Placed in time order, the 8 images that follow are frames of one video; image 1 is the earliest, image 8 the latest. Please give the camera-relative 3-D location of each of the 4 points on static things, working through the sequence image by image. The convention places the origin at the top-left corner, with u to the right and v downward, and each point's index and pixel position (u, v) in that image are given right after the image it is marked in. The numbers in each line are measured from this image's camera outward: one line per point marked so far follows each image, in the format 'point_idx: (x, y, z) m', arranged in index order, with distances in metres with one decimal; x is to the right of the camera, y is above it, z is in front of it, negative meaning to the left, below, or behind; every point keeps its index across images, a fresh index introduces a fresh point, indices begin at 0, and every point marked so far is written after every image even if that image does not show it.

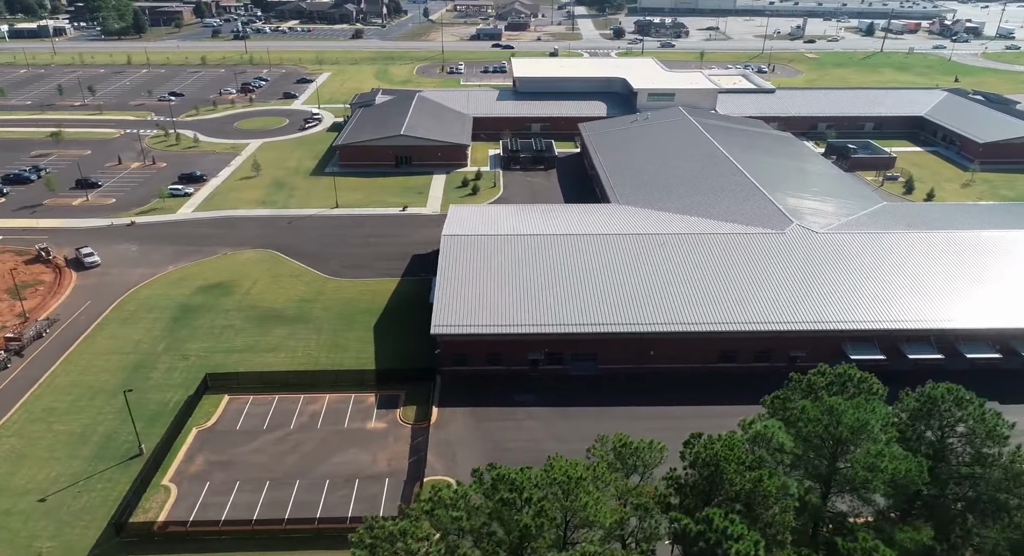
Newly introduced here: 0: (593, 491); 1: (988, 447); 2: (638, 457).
0: (+1.8, -4.8, +15.9) m
1: (+12.2, -4.3, +18.4) m
2: (+3.0, -4.3, +17.2) m
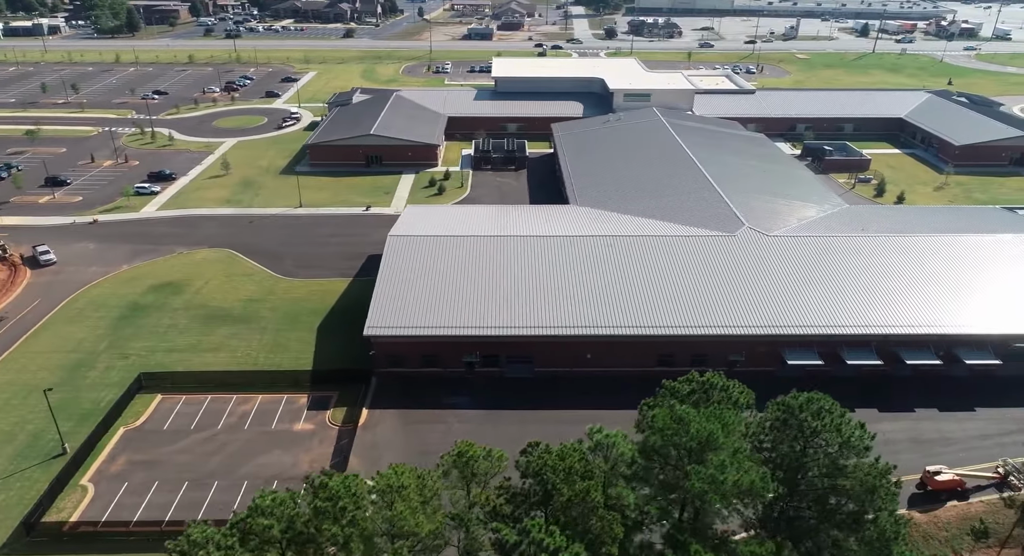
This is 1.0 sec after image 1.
0: (-2.1, -4.9, +15.7) m
1: (+8.4, -4.5, +18.0) m
2: (-0.9, -4.4, +16.9) m
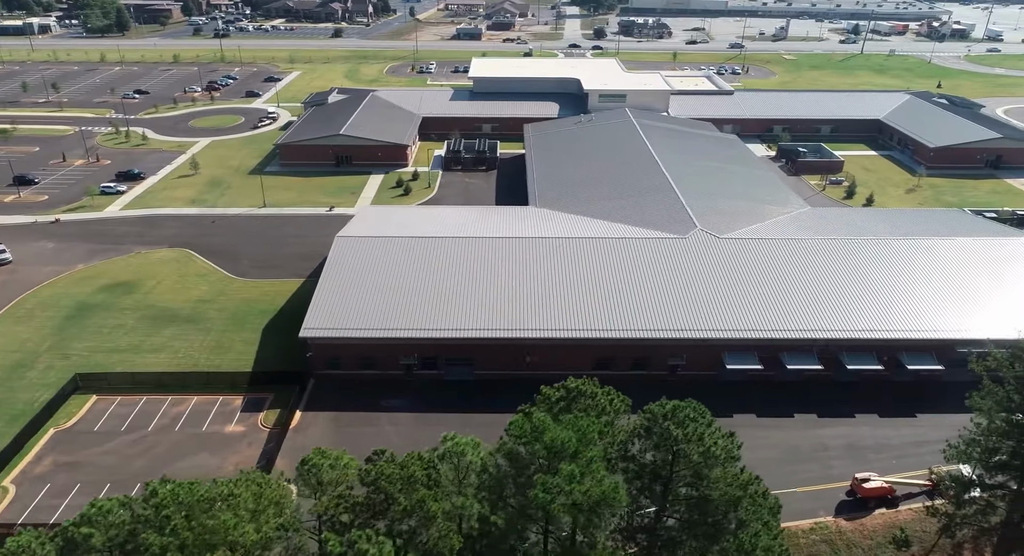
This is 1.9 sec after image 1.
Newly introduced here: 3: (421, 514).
0: (-5.7, -5.0, +15.3) m
1: (+4.8, -4.7, +17.6) m
2: (-4.5, -4.5, +16.6) m
3: (-2.0, -5.1, +15.6) m
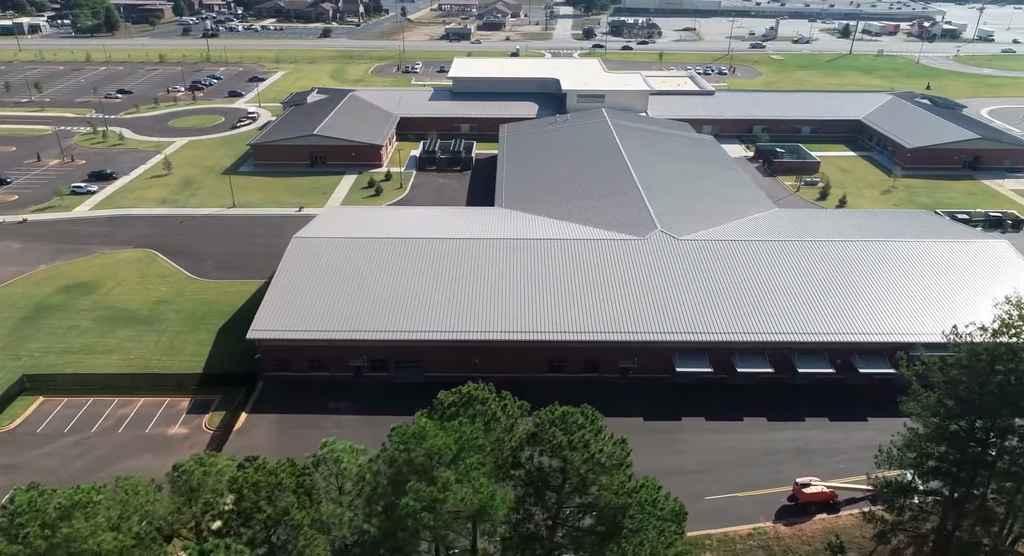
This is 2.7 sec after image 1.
0: (-8.5, -5.0, +15.1) m
1: (+2.0, -4.7, +17.3) m
2: (-7.3, -4.6, +16.3) m
3: (-4.8, -5.2, +15.3) m
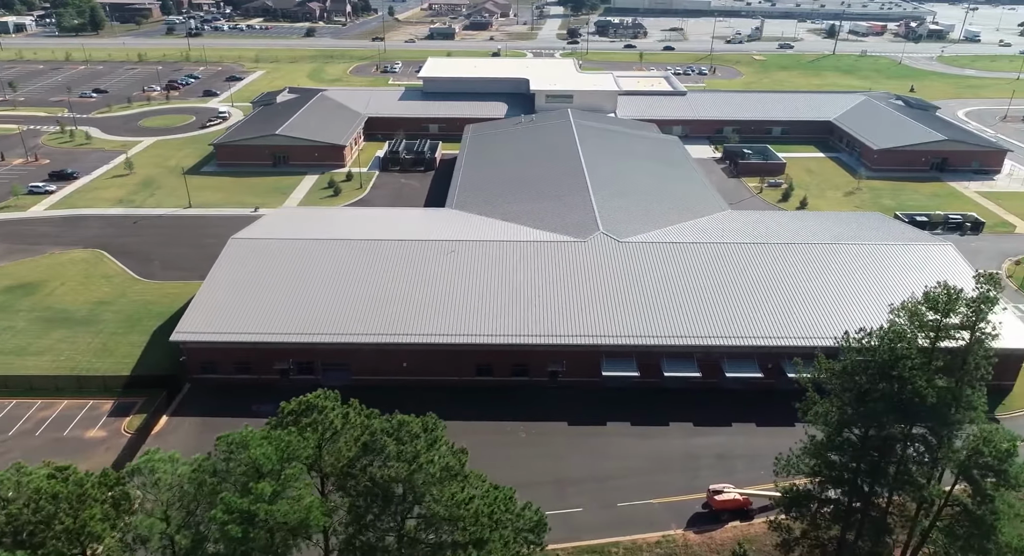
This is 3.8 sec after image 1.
0: (-12.6, -5.1, +14.7) m
1: (-2.0, -4.9, +16.9) m
2: (-11.3, -4.7, +16.0) m
3: (-8.8, -5.3, +14.9) m
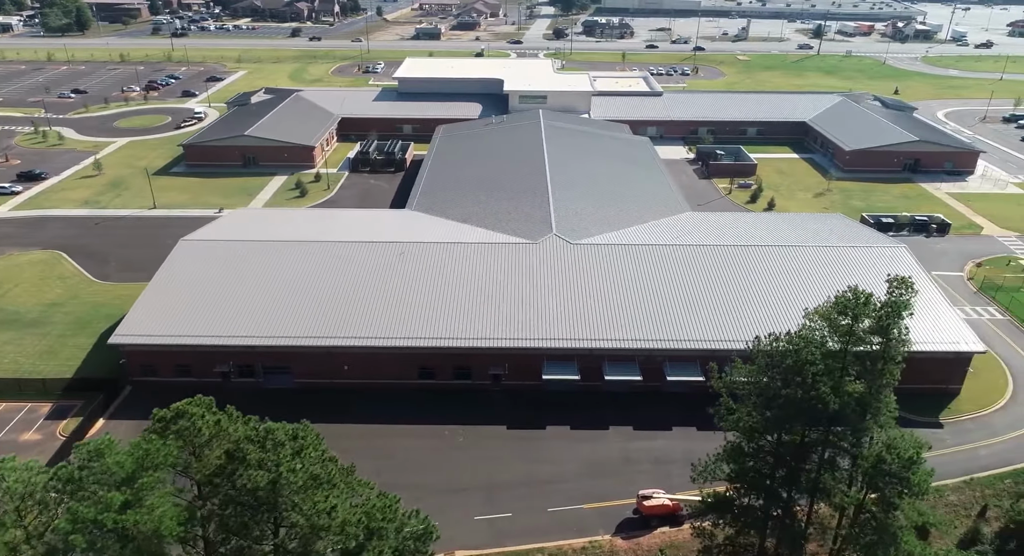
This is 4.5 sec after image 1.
0: (-15.7, -5.3, +14.5) m
1: (-5.2, -5.0, +16.6) m
2: (-14.5, -4.8, +15.7) m
3: (-12.0, -5.4, +14.7) m
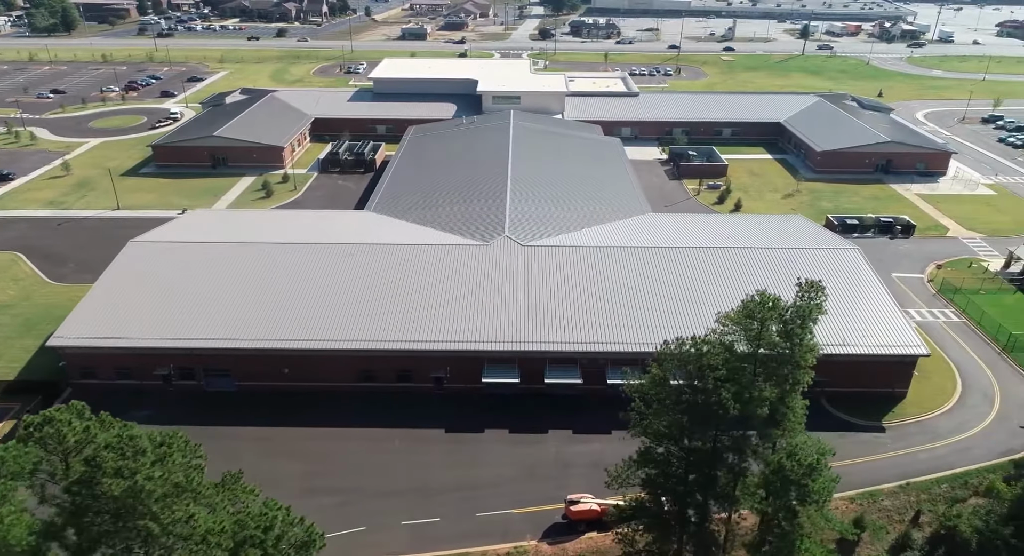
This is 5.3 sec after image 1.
0: (-18.9, -5.4, +14.3) m
1: (-8.3, -5.1, +16.4) m
2: (-17.6, -4.9, +15.5) m
3: (-15.2, -5.6, +14.5) m
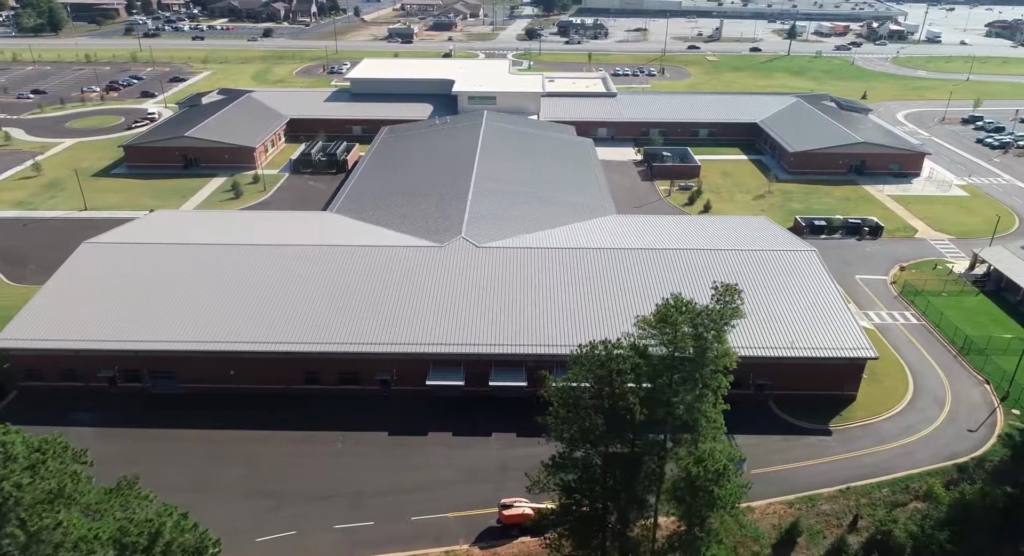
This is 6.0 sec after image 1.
0: (-21.7, -5.5, +14.1) m
1: (-11.2, -5.2, +16.2) m
2: (-20.5, -5.0, +15.3) m
3: (-18.0, -5.6, +14.3) m
